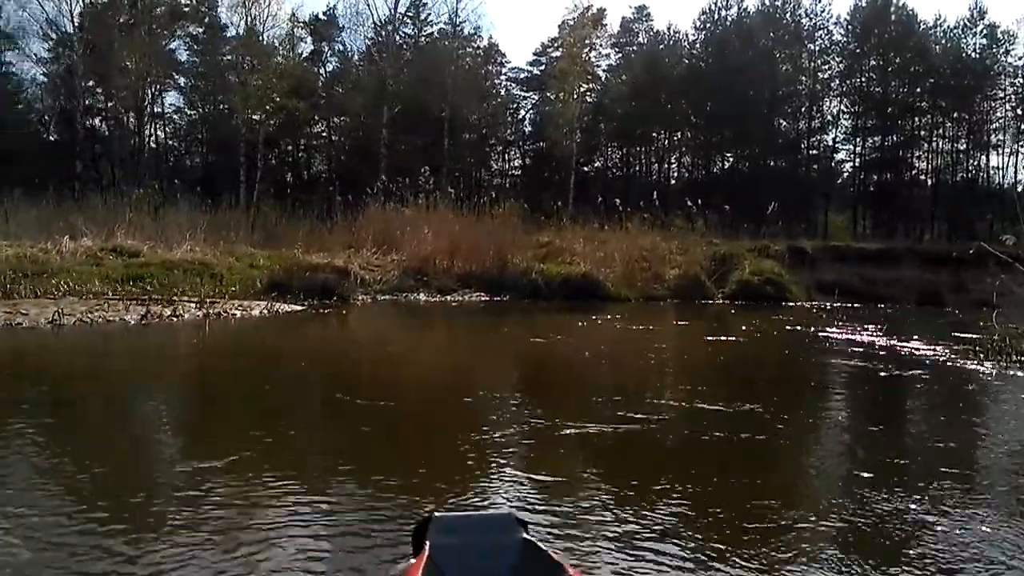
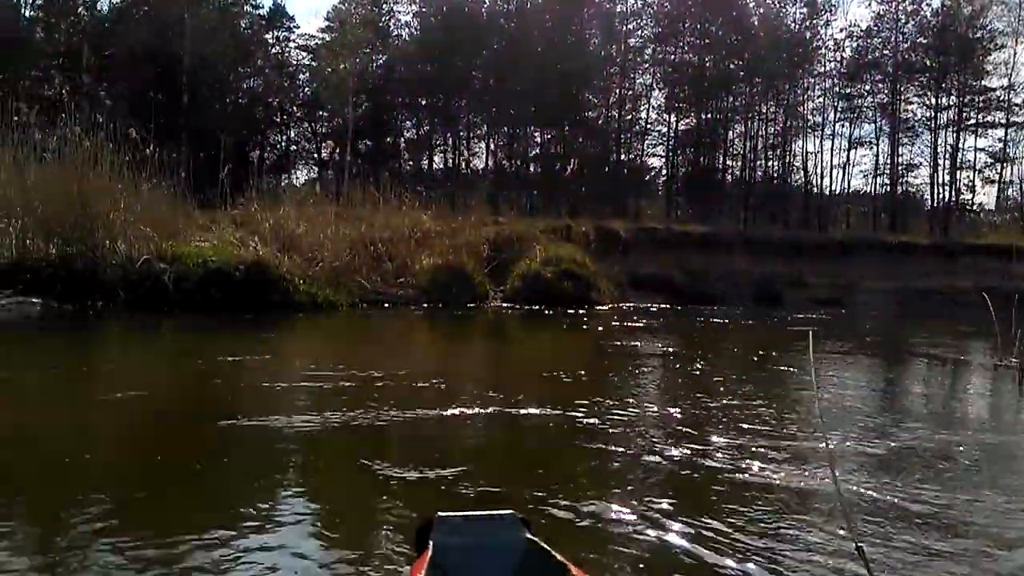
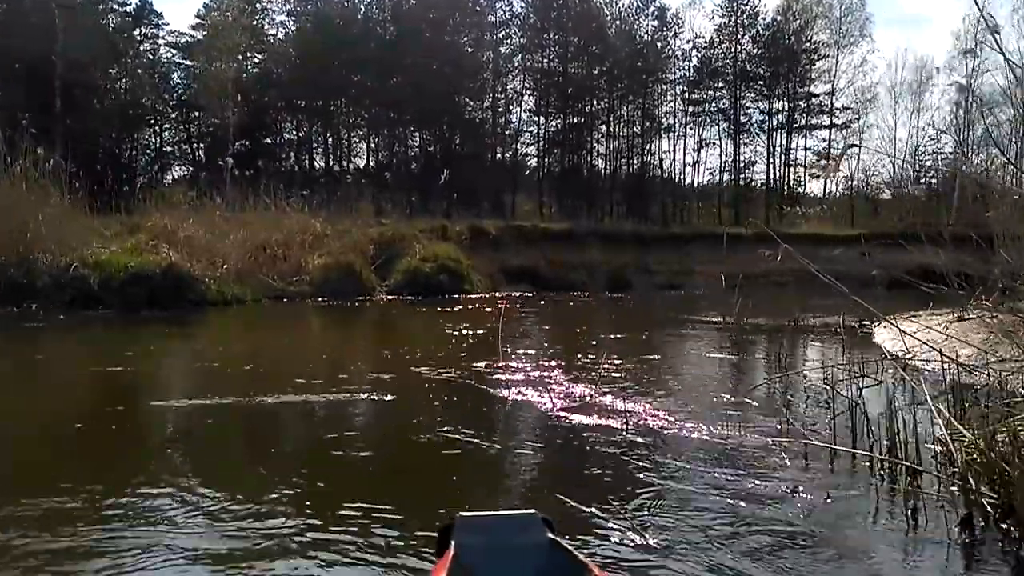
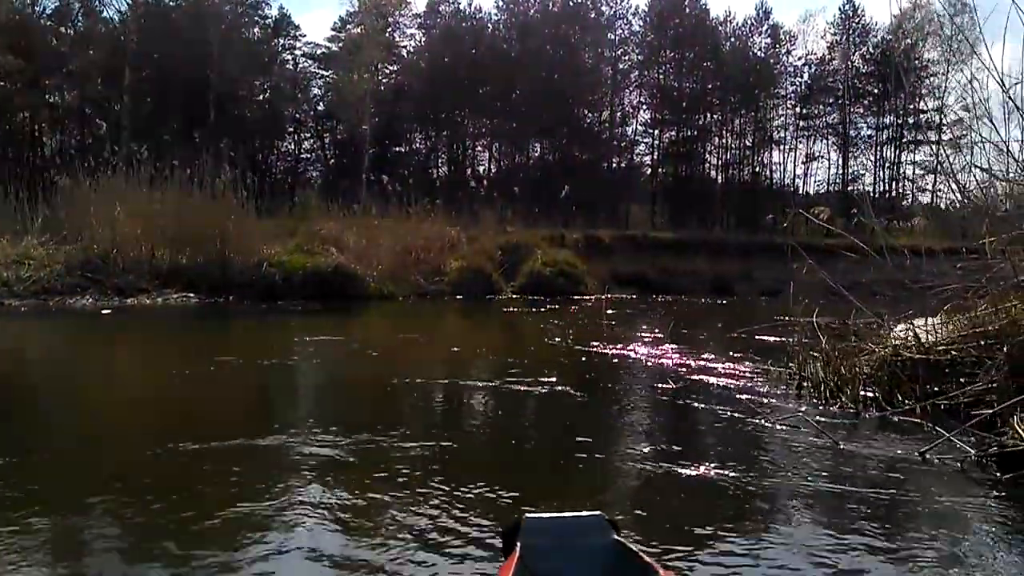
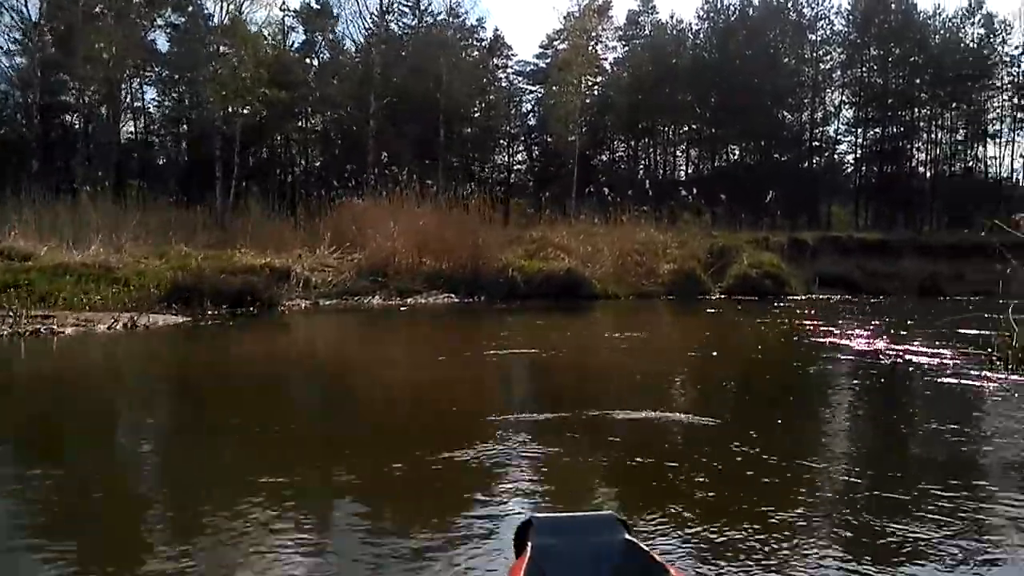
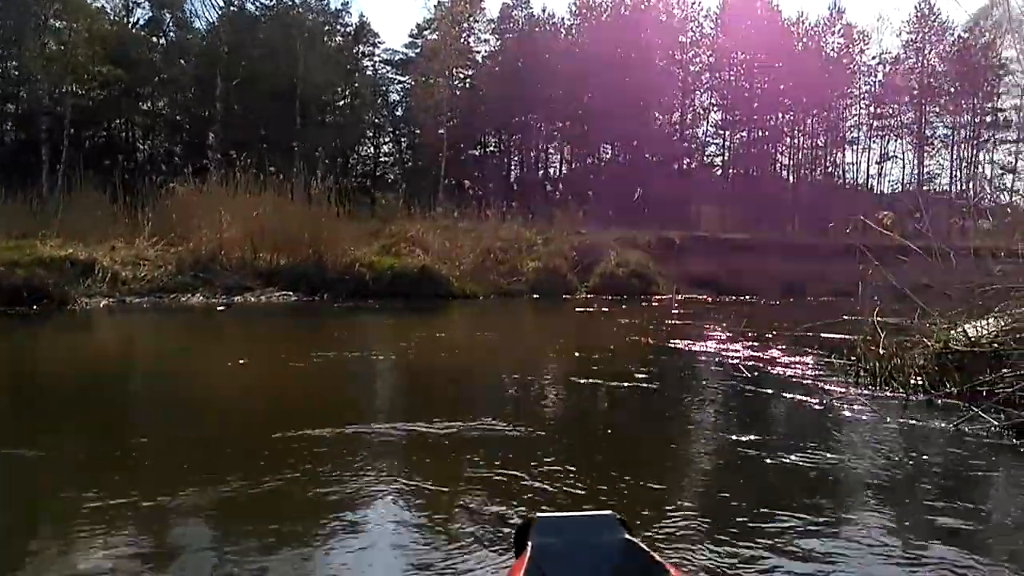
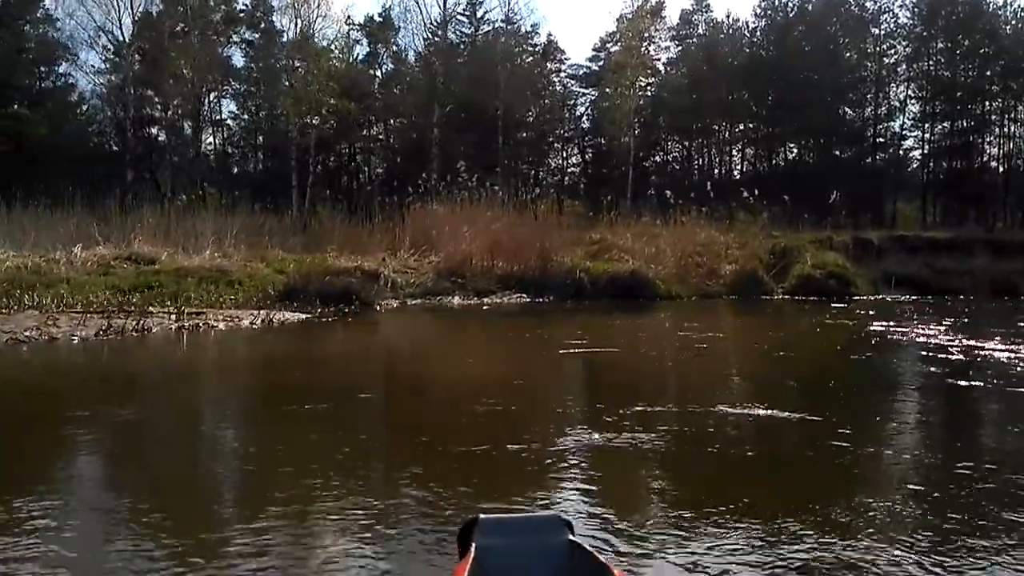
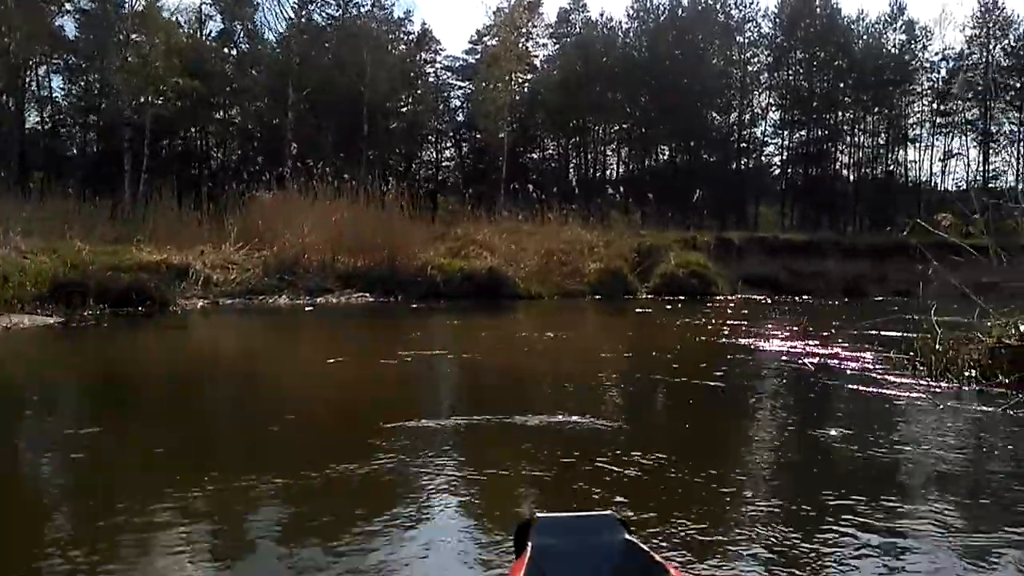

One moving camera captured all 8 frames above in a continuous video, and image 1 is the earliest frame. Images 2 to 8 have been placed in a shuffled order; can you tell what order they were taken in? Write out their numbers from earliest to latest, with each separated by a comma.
7, 5, 8, 6, 4, 3, 2
